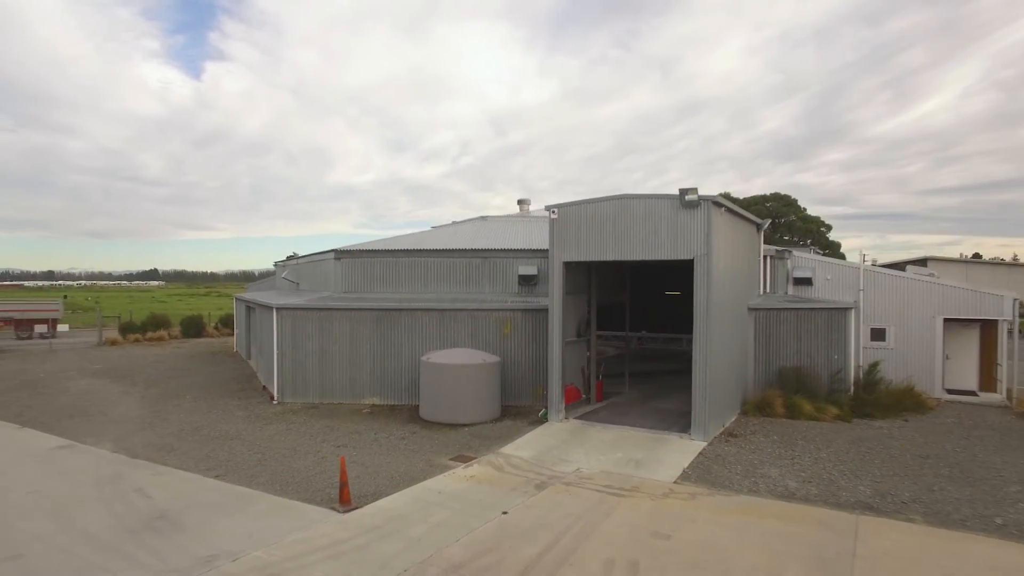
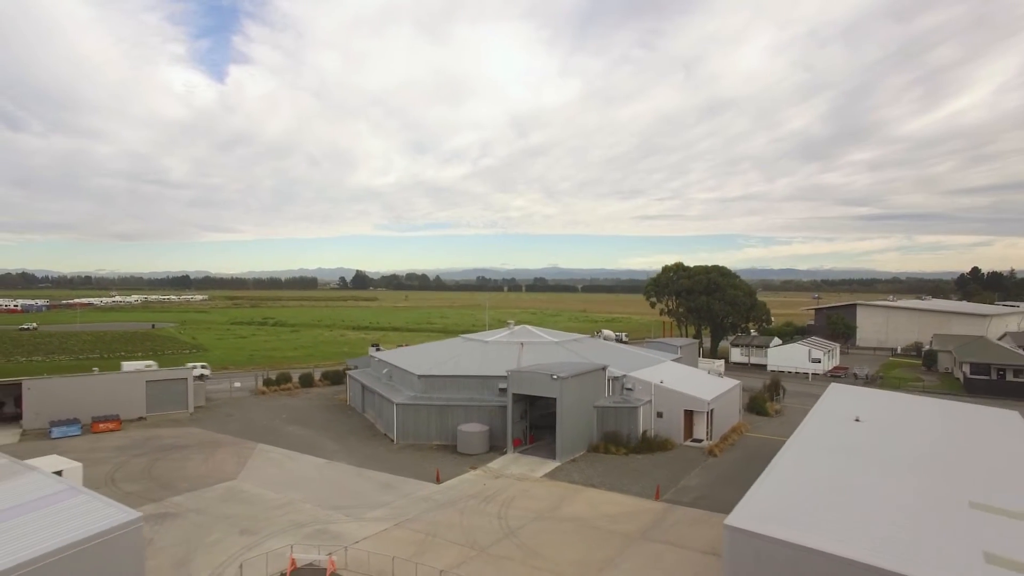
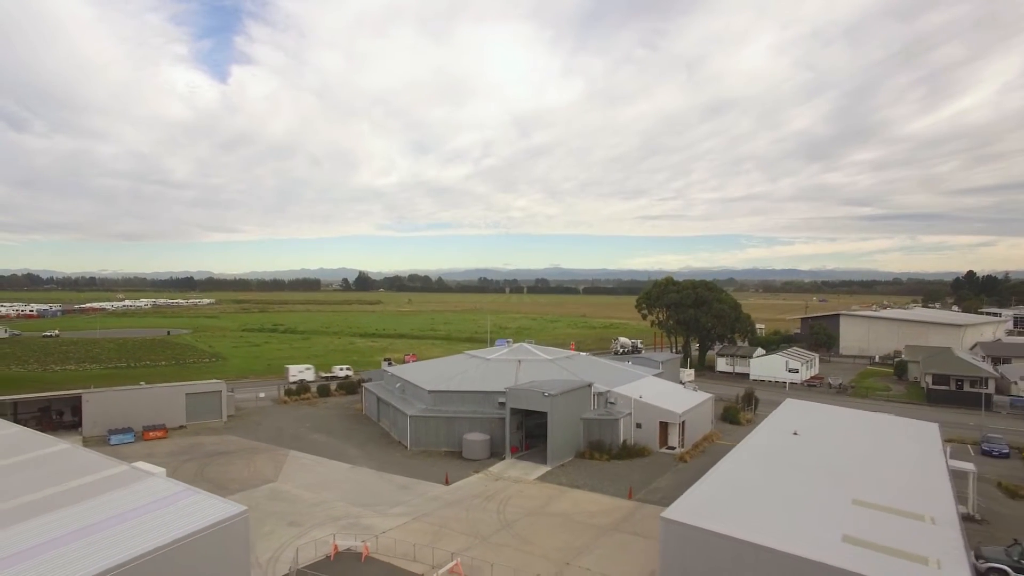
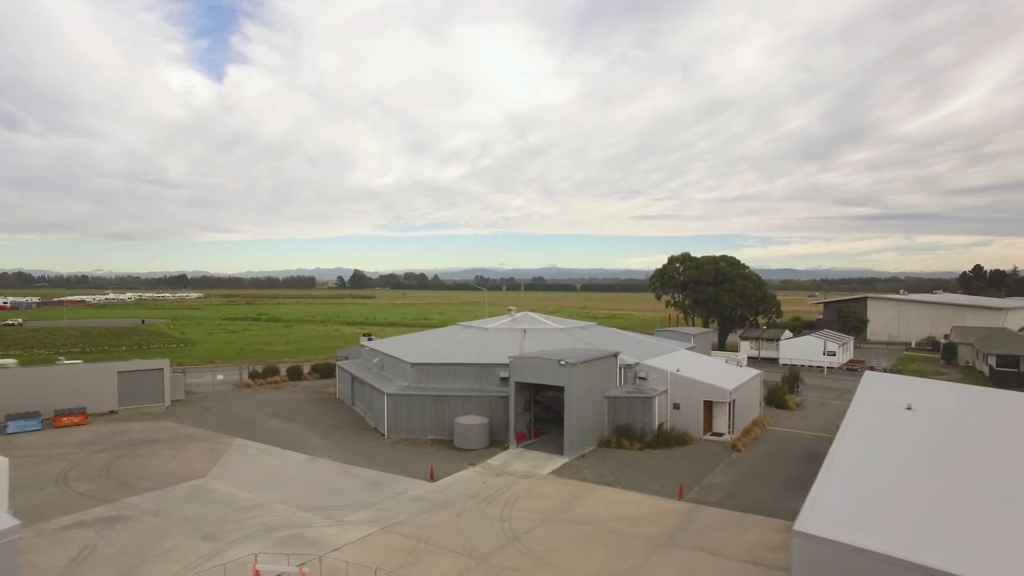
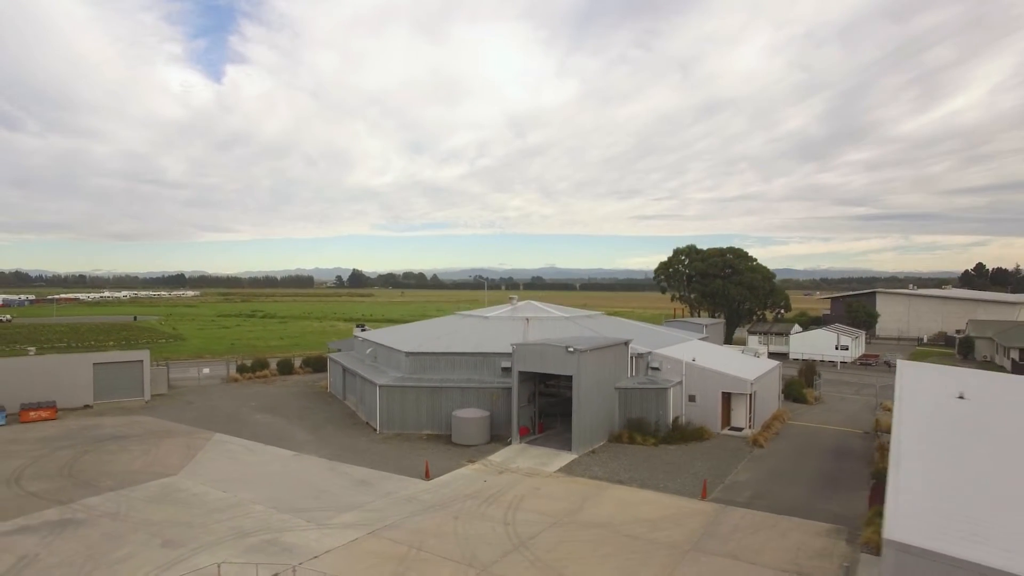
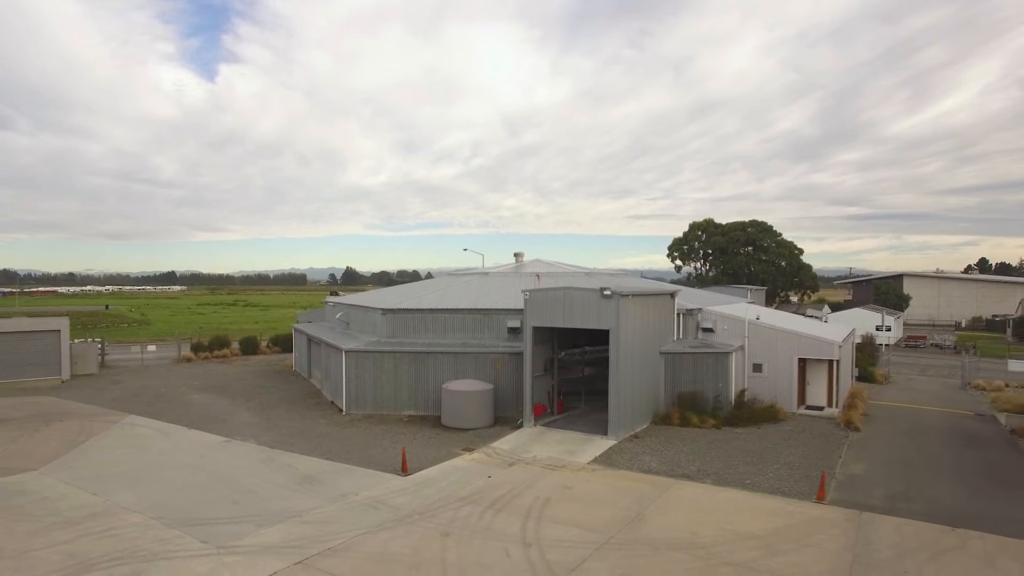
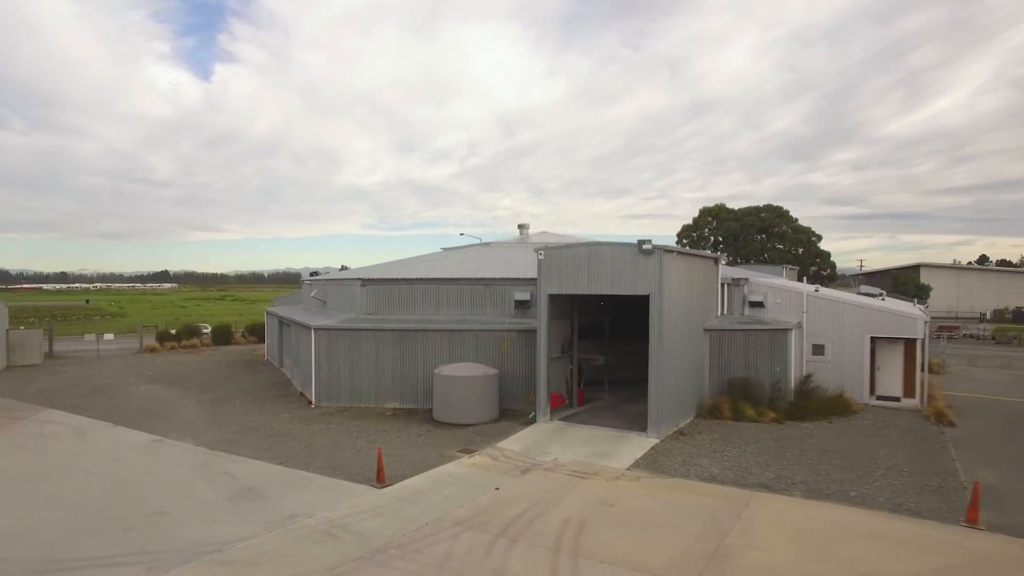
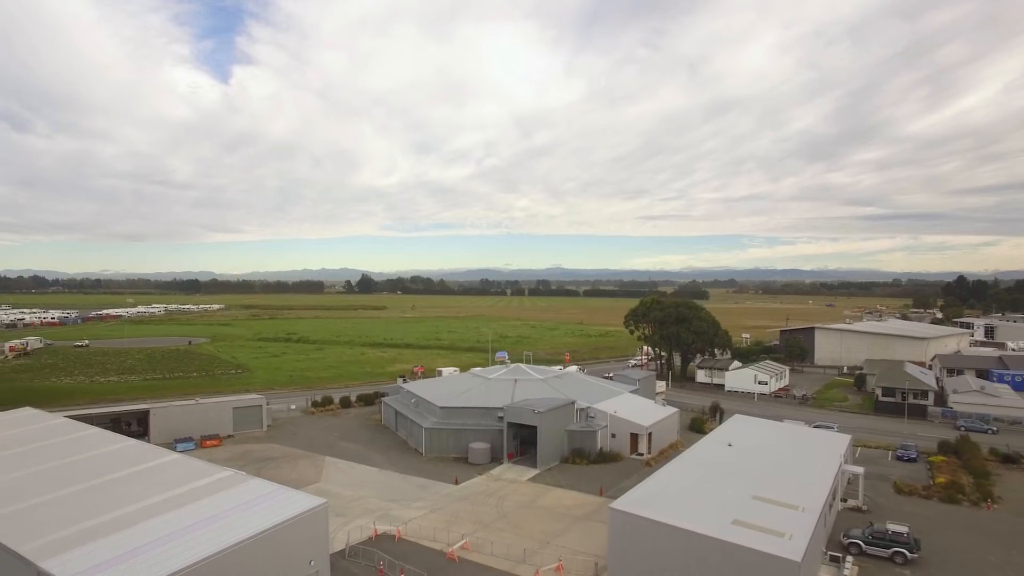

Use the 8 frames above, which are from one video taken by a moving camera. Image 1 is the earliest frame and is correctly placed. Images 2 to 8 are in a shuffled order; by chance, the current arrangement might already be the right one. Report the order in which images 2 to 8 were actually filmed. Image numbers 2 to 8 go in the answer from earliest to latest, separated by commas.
7, 6, 5, 4, 2, 3, 8
